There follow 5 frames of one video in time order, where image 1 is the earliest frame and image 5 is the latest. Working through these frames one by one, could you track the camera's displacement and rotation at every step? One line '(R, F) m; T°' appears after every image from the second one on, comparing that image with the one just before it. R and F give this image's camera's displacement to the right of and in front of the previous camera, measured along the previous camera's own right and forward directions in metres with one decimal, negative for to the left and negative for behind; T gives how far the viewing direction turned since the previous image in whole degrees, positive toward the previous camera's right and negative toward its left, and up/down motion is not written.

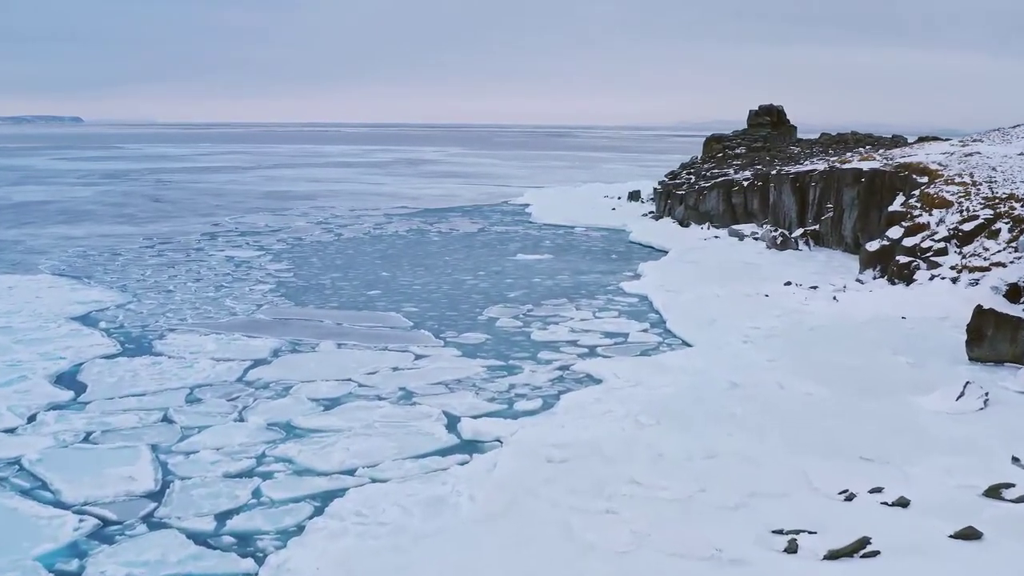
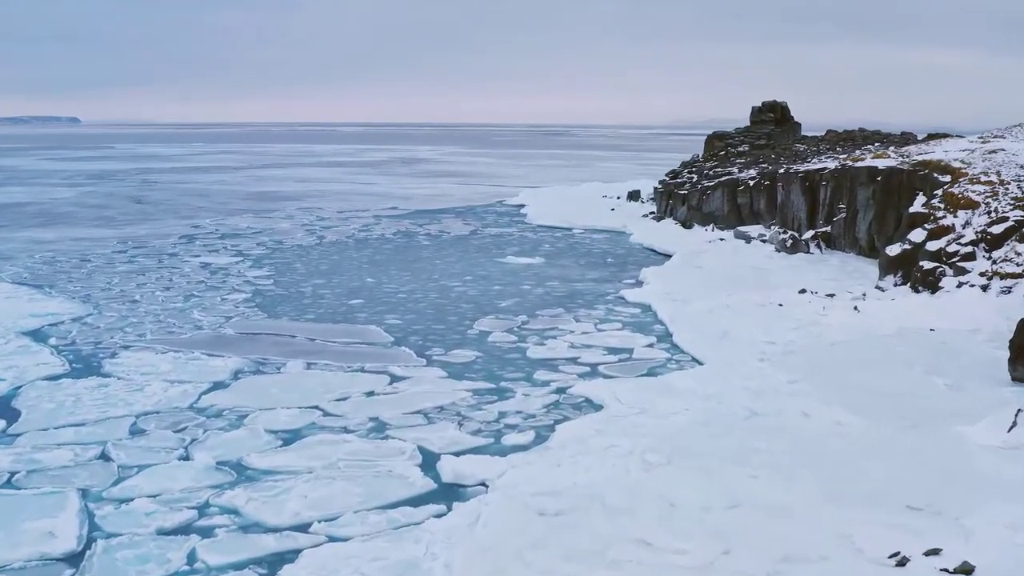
(+0.1, +1.0) m; 0°
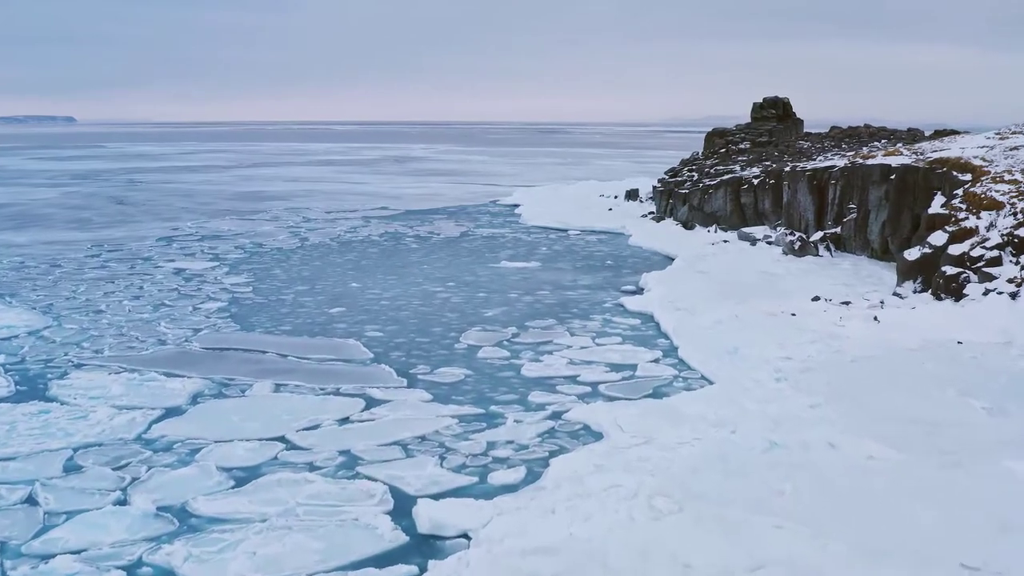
(+0.1, +0.9) m; 0°
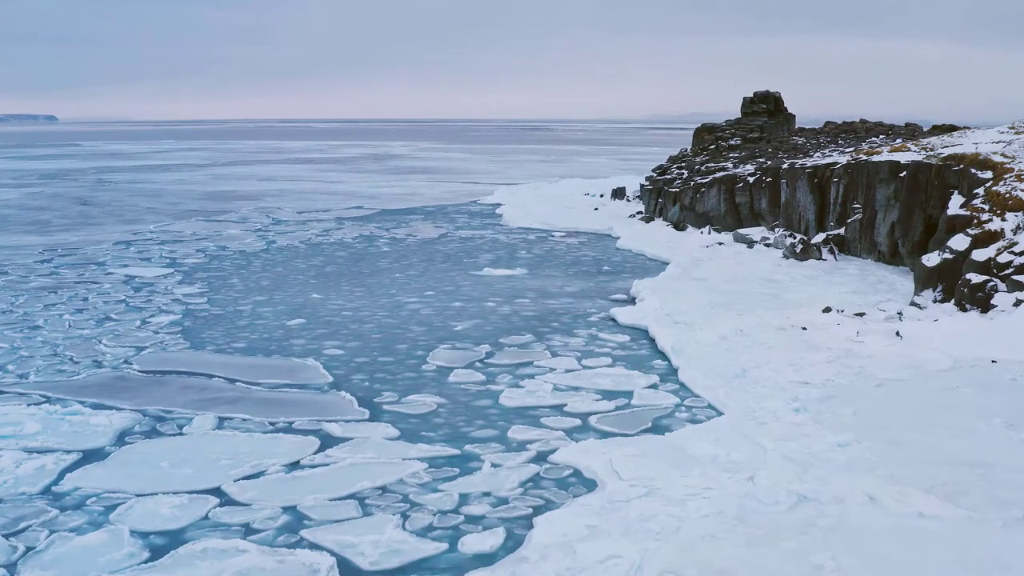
(+0.1, +1.1) m; +1°
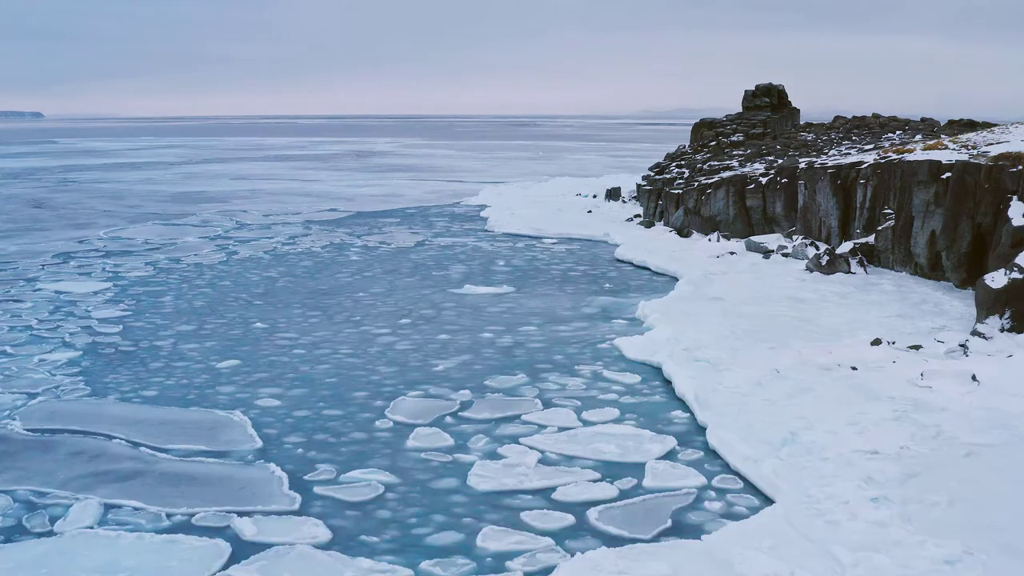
(0.0, +1.7) m; +1°
